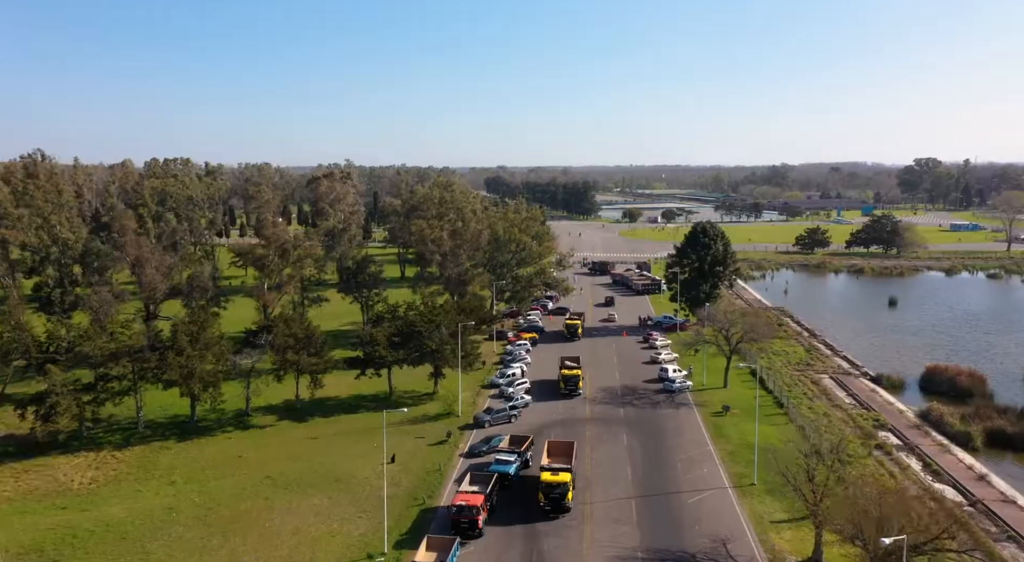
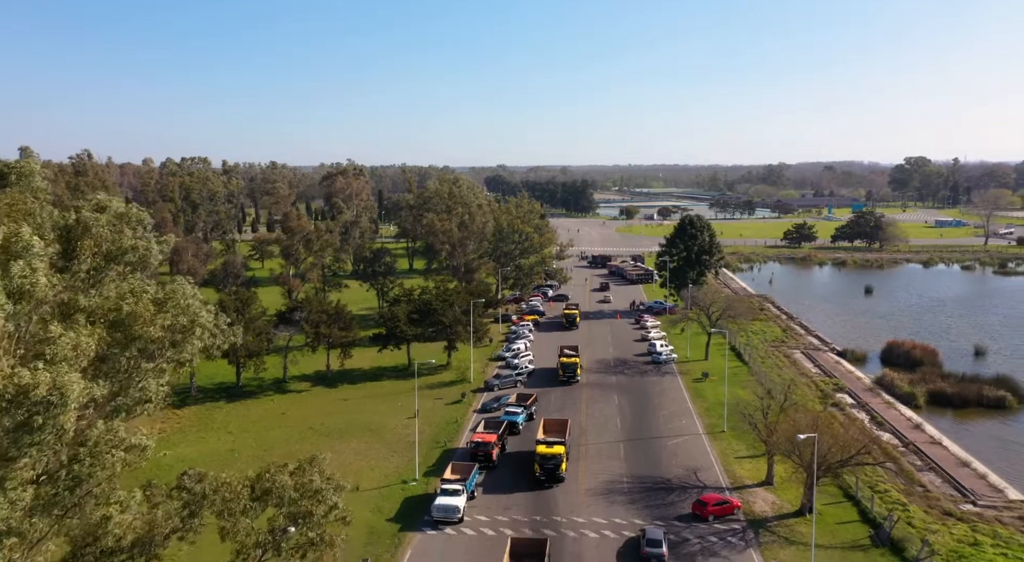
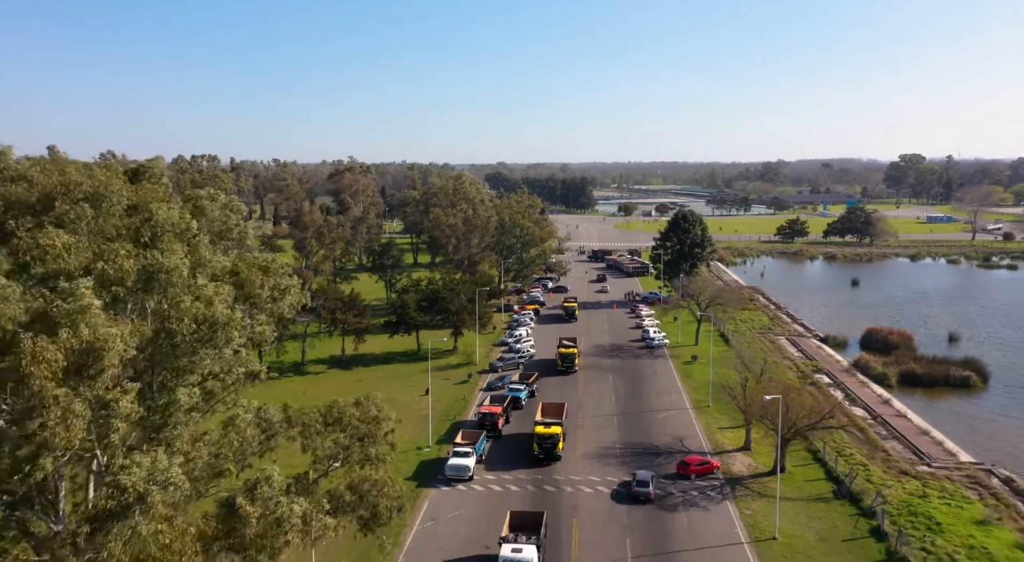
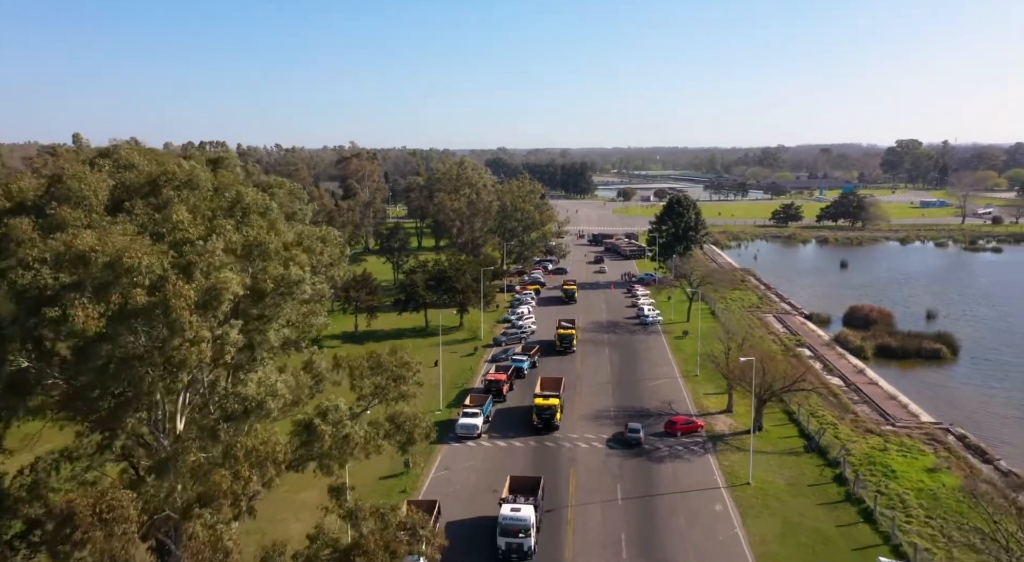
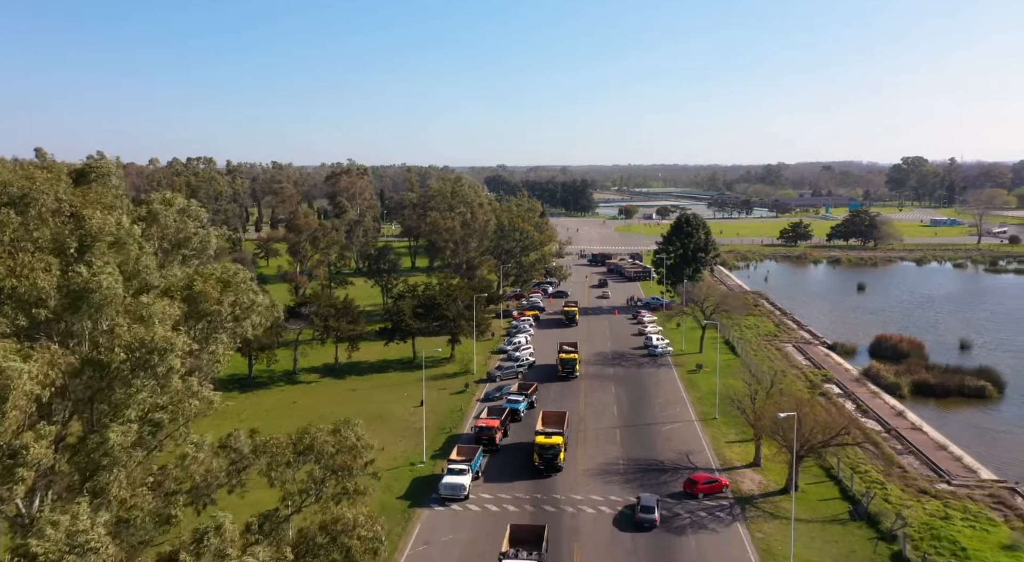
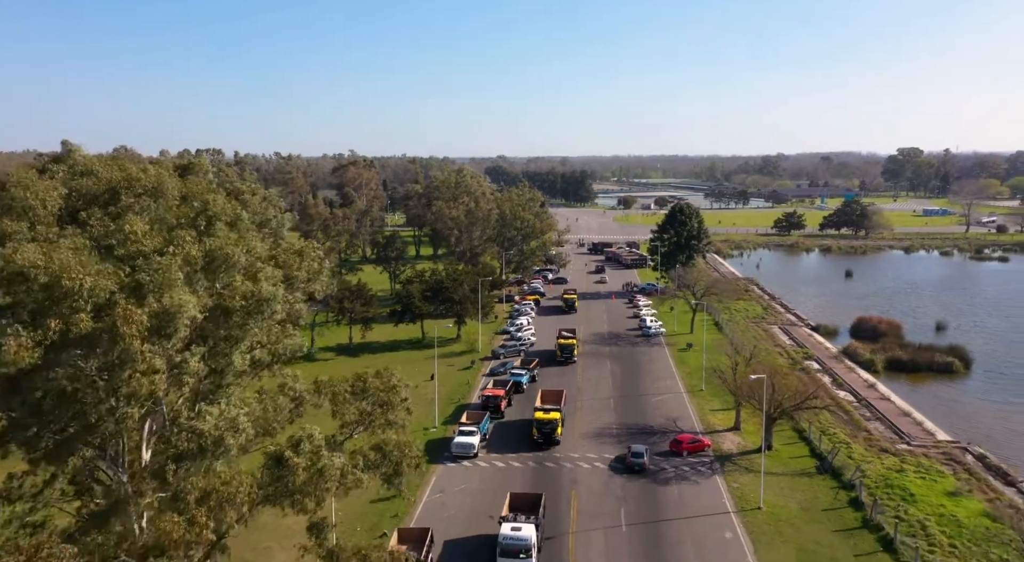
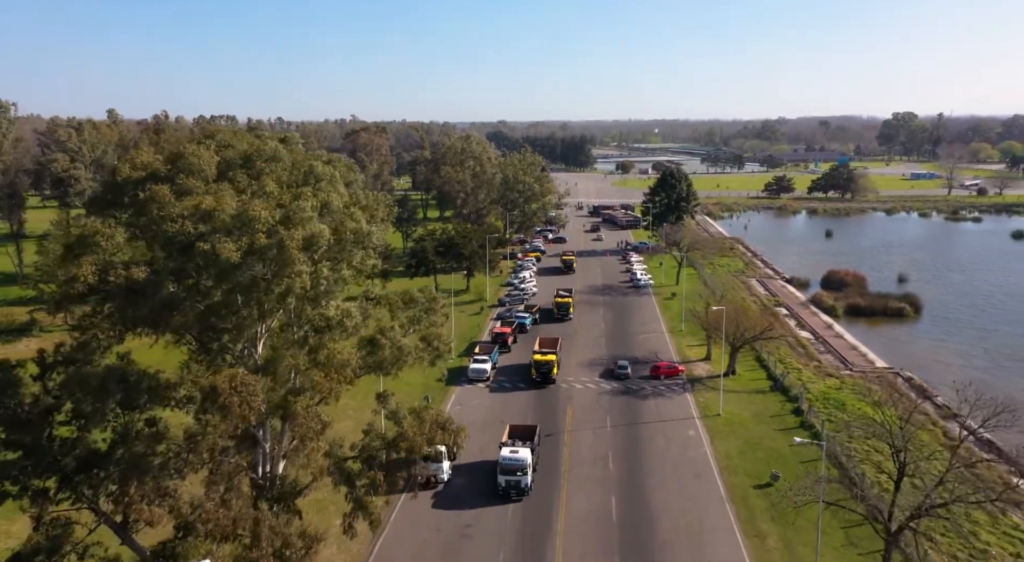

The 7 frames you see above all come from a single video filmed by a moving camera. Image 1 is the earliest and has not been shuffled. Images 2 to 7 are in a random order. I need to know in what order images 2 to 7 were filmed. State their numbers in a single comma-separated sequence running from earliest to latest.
2, 5, 3, 6, 4, 7
